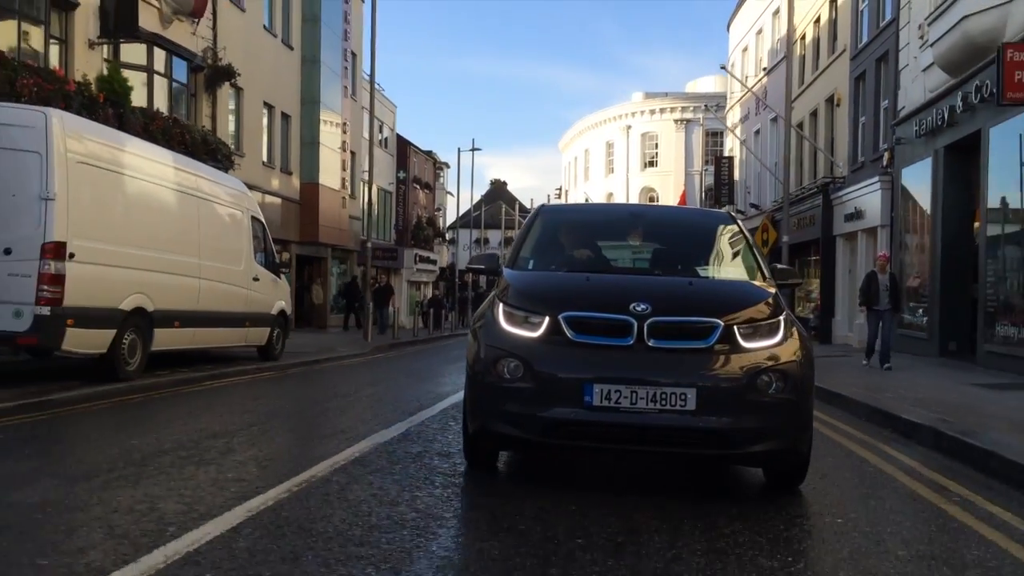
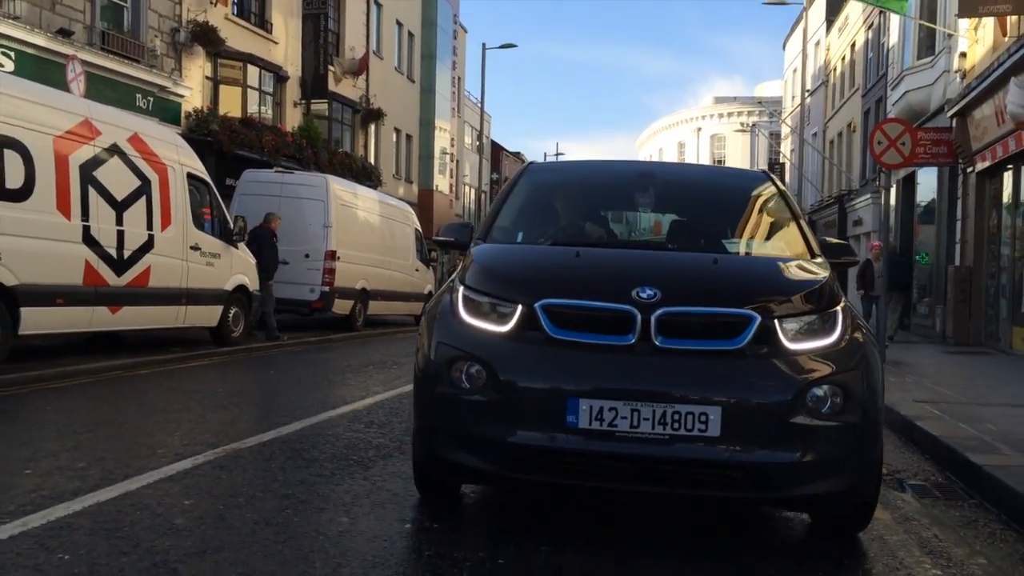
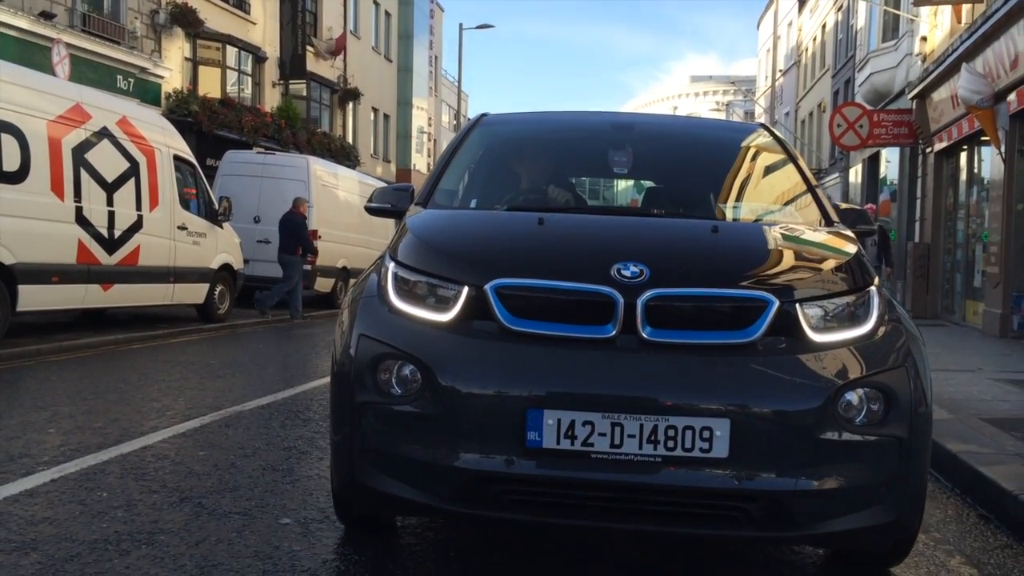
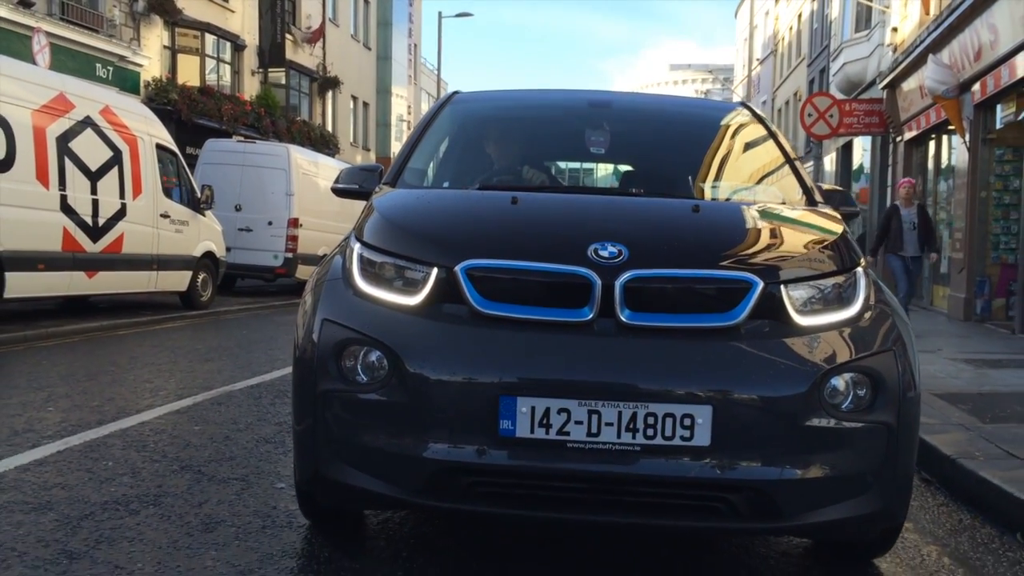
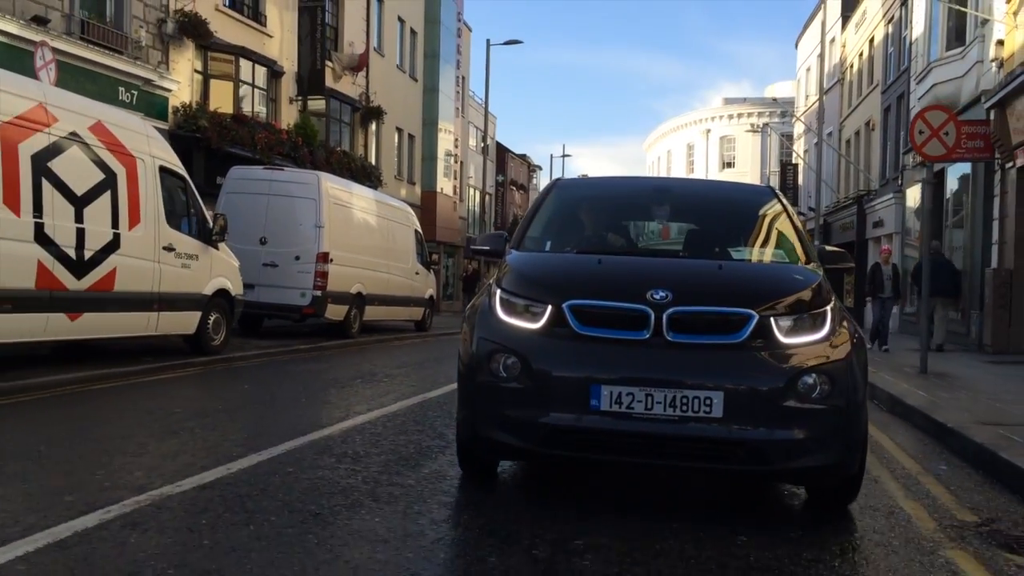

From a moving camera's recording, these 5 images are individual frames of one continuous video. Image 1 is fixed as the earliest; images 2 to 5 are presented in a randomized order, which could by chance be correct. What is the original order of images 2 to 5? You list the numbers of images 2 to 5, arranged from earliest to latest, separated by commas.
5, 2, 3, 4
